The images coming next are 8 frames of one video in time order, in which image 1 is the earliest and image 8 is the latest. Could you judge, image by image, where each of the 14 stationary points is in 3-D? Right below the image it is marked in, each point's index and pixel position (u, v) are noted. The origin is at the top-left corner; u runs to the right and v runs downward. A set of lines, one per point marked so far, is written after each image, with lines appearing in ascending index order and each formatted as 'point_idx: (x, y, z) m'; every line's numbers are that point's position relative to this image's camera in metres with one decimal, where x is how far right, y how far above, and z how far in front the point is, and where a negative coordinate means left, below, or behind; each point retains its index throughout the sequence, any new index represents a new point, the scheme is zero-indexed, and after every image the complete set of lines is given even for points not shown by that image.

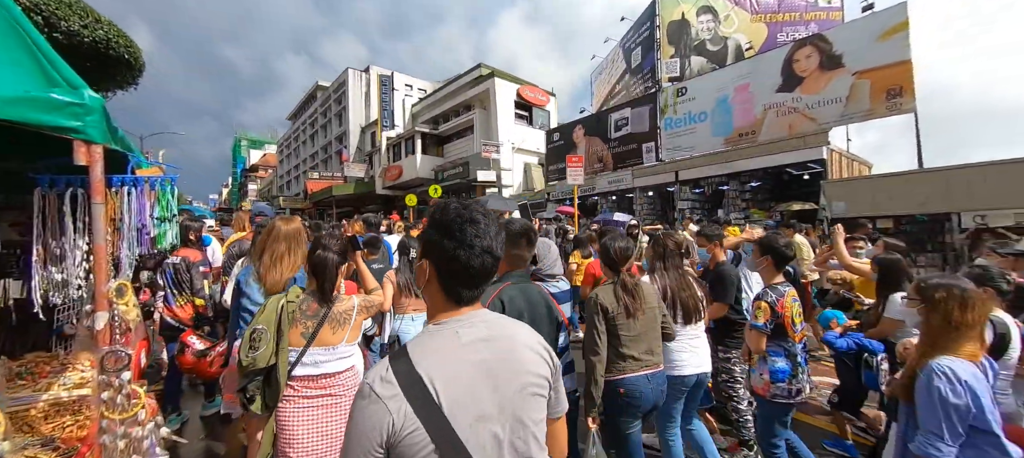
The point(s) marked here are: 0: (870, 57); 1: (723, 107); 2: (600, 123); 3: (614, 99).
0: (+9.1, +4.3, +9.1) m
1: (+6.9, +4.0, +11.8) m
2: (+3.9, +4.7, +16.2) m
3: (+5.4, +6.7, +18.9) m
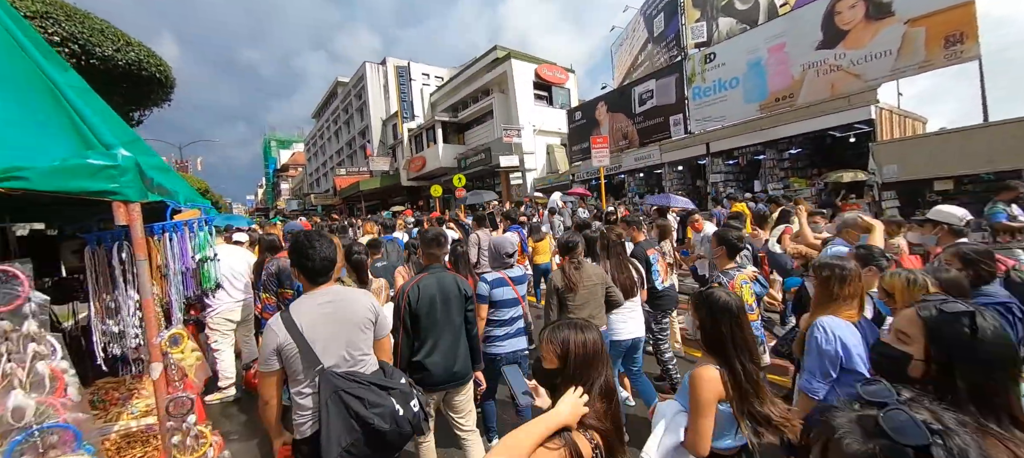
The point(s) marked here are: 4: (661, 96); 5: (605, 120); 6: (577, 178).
0: (+9.4, +5.2, +8.2) m
1: (+7.5, +4.8, +11.1) m
2: (+4.8, +5.6, +15.7) m
3: (+6.3, +7.9, +18.2) m
4: (+5.7, +5.1, +13.9) m
5: (+4.3, +5.0, +16.7) m
6: (+3.2, +2.5, +18.1) m
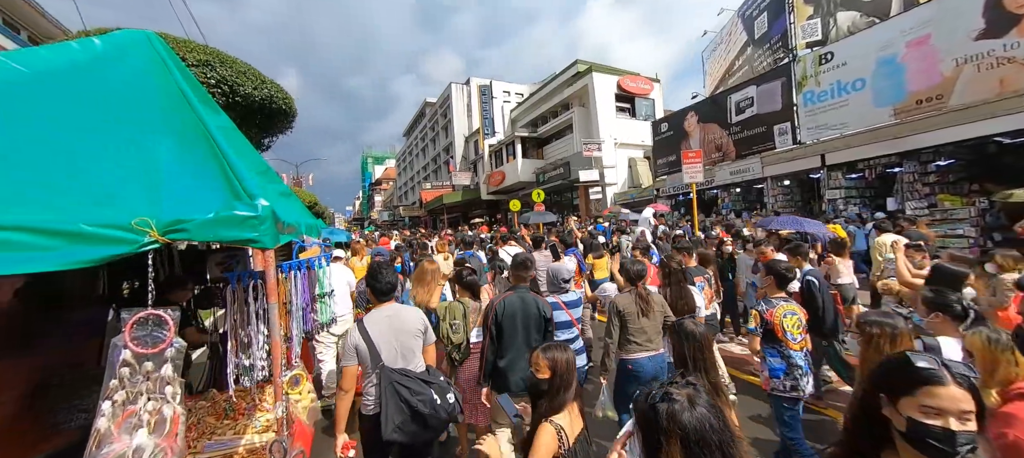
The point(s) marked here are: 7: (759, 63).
0: (+11.2, +4.5, +6.2) m
1: (+9.8, +4.2, +9.4) m
2: (+8.1, +4.8, +14.5) m
3: (+10.2, +7.0, +16.7) m
4: (+8.7, +4.3, +12.6) m
5: (+7.8, +4.2, +15.6) m
6: (+7.0, +1.7, +17.1) m
7: (+9.8, +6.6, +14.5) m
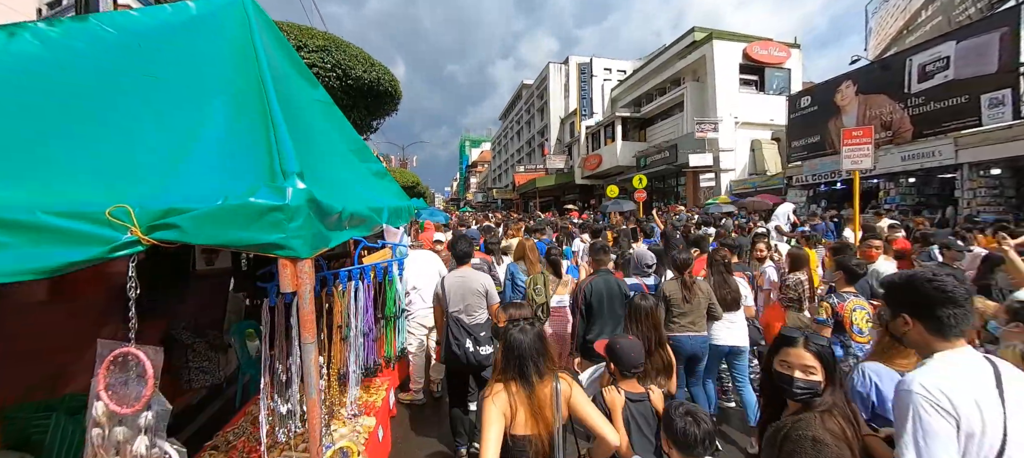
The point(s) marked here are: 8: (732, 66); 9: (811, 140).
0: (+12.6, +4.1, +2.6) m
1: (+12.1, +3.9, +6.1) m
2: (+11.7, +4.8, +11.3) m
3: (+14.2, +6.9, +12.9) m
4: (+11.7, +4.2, +9.4) m
5: (+11.6, +4.2, +12.5) m
6: (+11.1, +1.9, +14.3) m
7: (+13.4, +6.5, +10.8) m
8: (+11.6, +8.7, +19.4) m
9: (+11.5, +3.4, +14.0) m
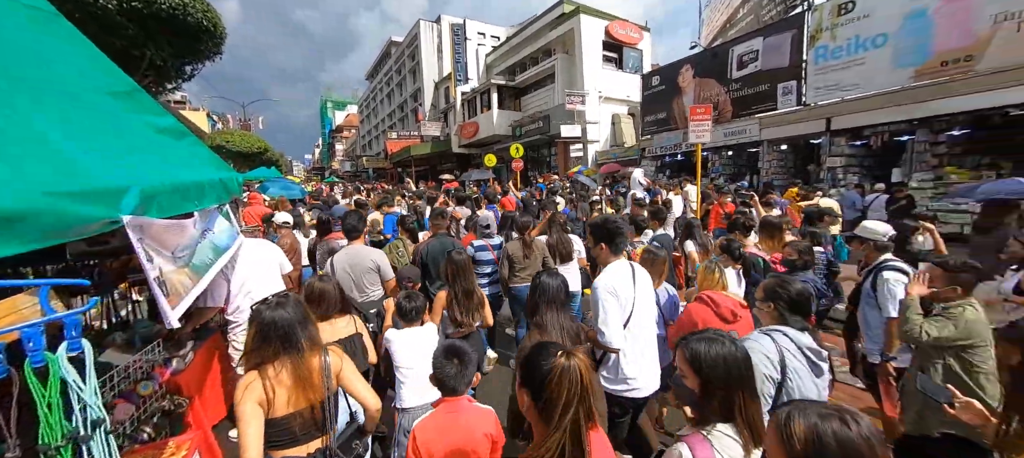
0: (+11.1, +4.7, +5.4) m
1: (+9.5, +4.8, +8.5) m
2: (+7.4, +6.1, +13.3) m
3: (+9.3, +8.5, +15.4) m
4: (+8.1, +5.4, +11.5) m
5: (+7.0, +5.6, +14.4) m
6: (+6.0, +3.4, +16.2) m
7: (+9.2, +7.8, +13.2) m
8: (+4.7, +10.5, +20.5) m
9: (+6.4, +4.9, +15.9) m
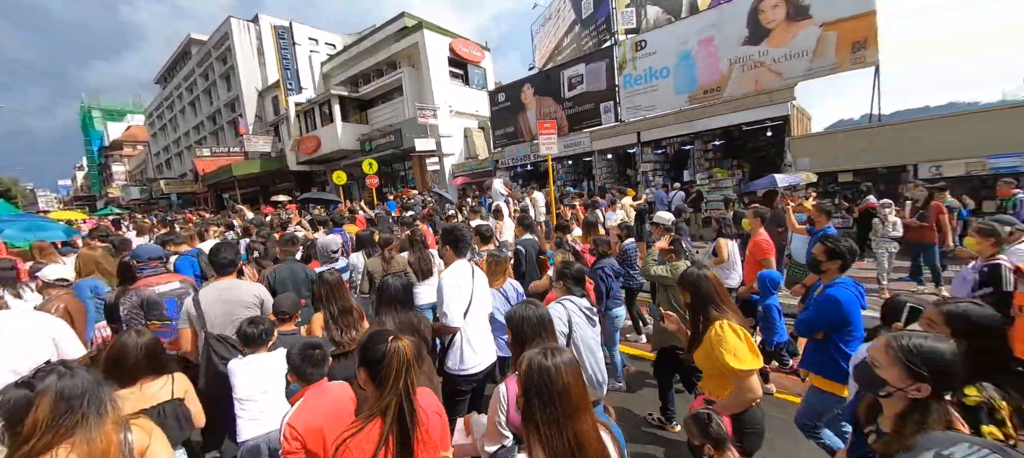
0: (+8.0, +5.4, +8.9) m
1: (+5.4, +5.2, +11.3) m
2: (+1.6, +6.0, +15.0) m
3: (+2.3, +8.4, +17.7) m
4: (+2.9, +5.5, +13.6) m
5: (+0.8, +5.4, +15.9) m
6: (-0.5, +3.0, +17.1) m
7: (+3.0, +7.9, +15.5) m
8: (-4.0, +9.8, +20.8) m
9: (-0.2, +4.6, +17.0) m
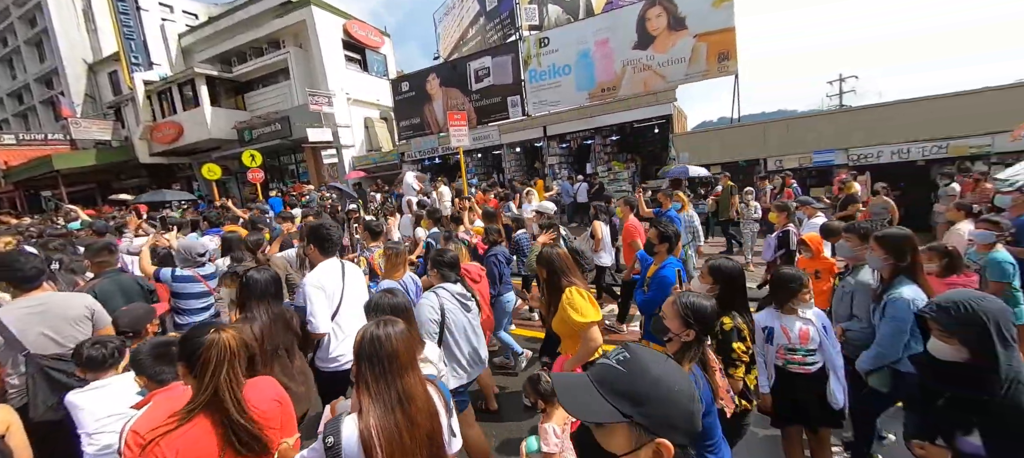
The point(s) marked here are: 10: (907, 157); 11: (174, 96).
0: (+5.5, +5.9, +10.3) m
1: (+2.4, +5.5, +12.0) m
2: (-2.2, +6.3, +14.6) m
3: (-2.2, +8.7, +17.4) m
4: (-0.6, +5.7, +13.6) m
5: (-3.1, +5.6, +15.3) m
6: (-4.6, +3.2, +16.3) m
7: (-1.0, +8.2, +15.5) m
8: (-9.1, +9.9, +18.9) m
9: (-4.3, +4.8, +16.2) m
10: (+9.7, +1.8, +8.9) m
11: (-18.1, +7.2, +19.5) m
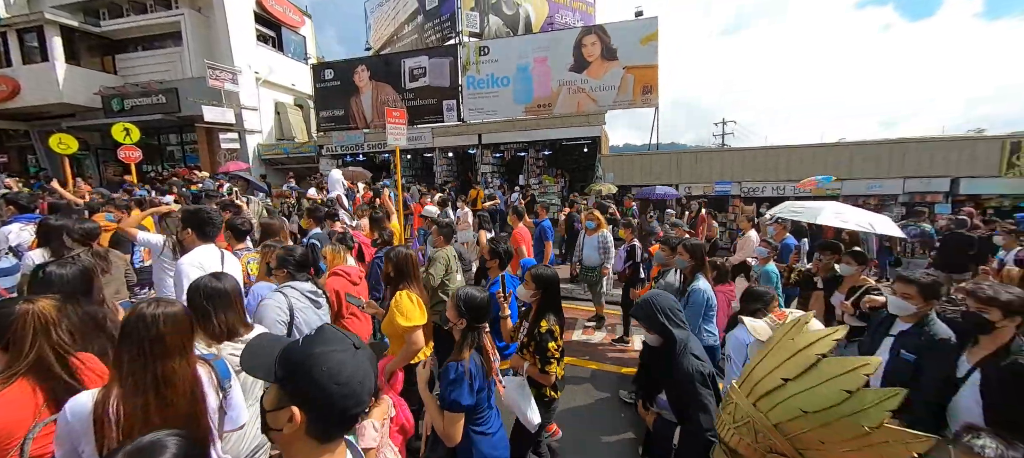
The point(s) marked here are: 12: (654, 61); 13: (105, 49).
0: (+3.8, +5.4, +11.4) m
1: (+0.4, +5.2, +12.3) m
2: (-4.7, +6.2, +14.0) m
3: (-5.1, +8.6, +16.7) m
4: (-2.9, +5.5, +13.3) m
5: (-5.7, +5.6, +14.4) m
6: (-7.5, +3.2, +15.0) m
7: (-3.5, +8.0, +15.1) m
8: (-12.1, +10.1, +16.7) m
9: (-7.1, +4.8, +15.1) m
10: (+7.9, +1.1, +10.7) m
11: (-21.2, +7.9, +15.4) m
12: (+4.3, +5.1, +11.2) m
13: (-19.0, +8.5, +17.2) m
